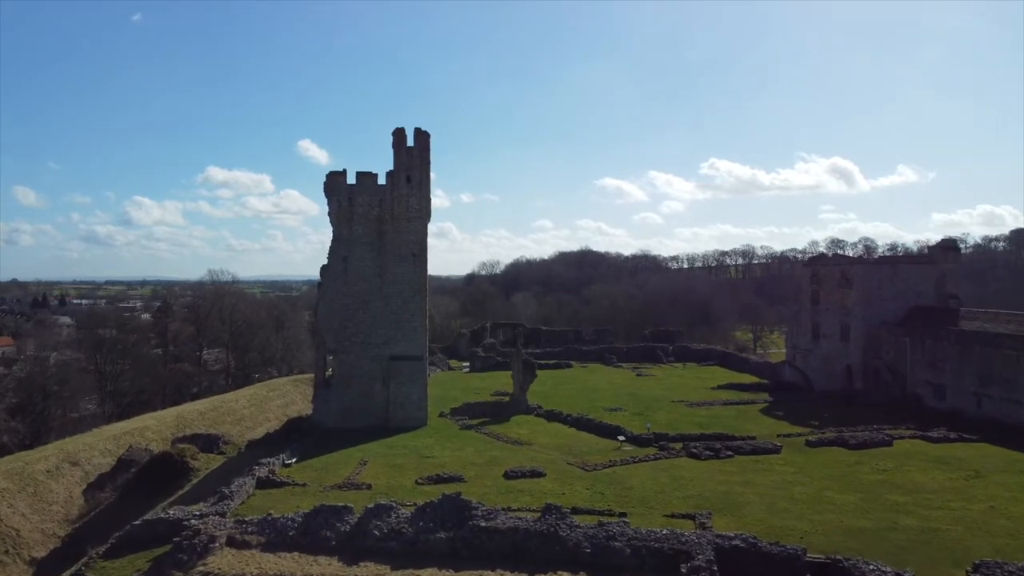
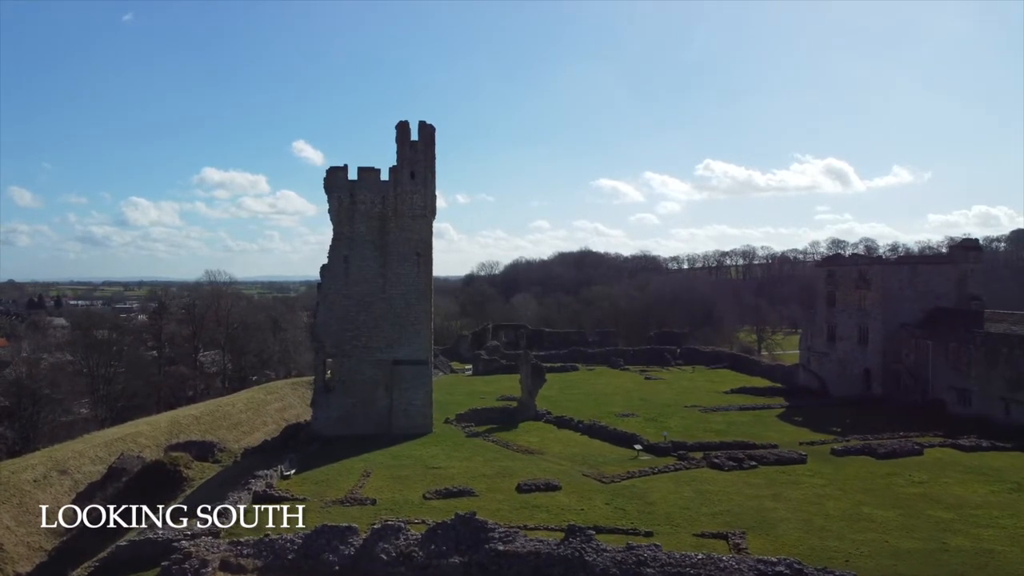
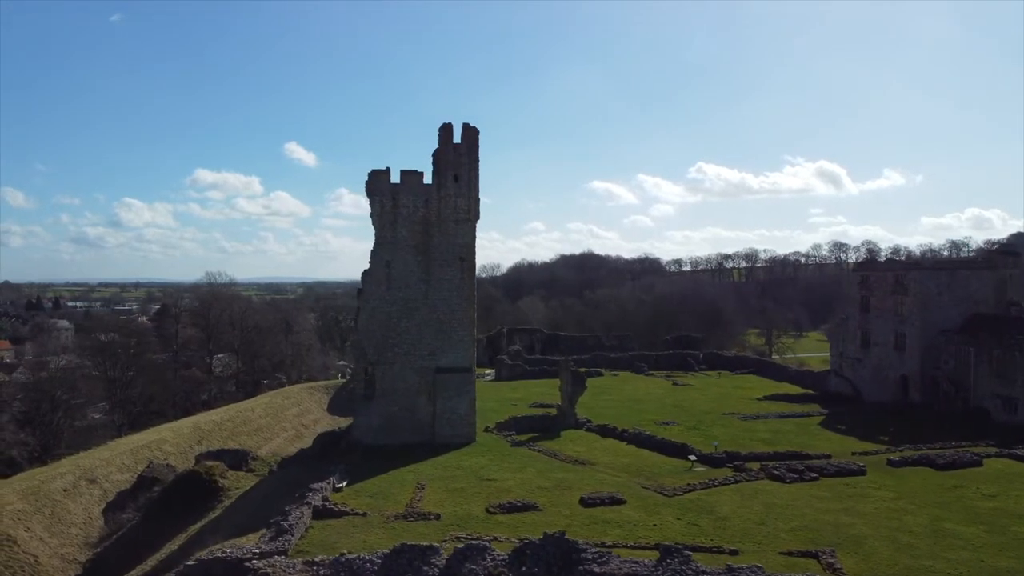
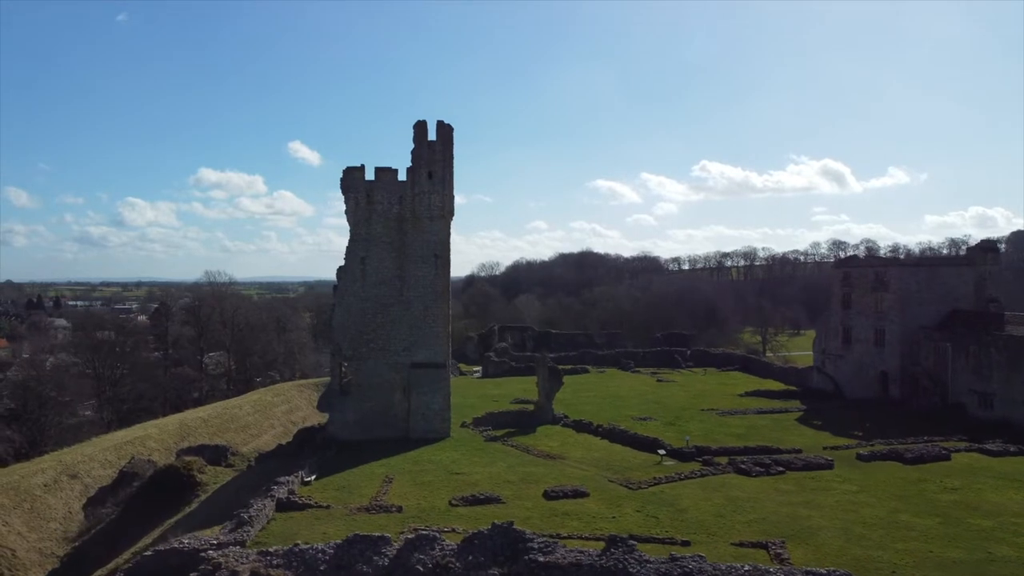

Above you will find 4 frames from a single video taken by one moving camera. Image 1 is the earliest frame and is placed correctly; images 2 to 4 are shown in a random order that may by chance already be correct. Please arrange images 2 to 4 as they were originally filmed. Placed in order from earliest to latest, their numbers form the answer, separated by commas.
2, 4, 3
